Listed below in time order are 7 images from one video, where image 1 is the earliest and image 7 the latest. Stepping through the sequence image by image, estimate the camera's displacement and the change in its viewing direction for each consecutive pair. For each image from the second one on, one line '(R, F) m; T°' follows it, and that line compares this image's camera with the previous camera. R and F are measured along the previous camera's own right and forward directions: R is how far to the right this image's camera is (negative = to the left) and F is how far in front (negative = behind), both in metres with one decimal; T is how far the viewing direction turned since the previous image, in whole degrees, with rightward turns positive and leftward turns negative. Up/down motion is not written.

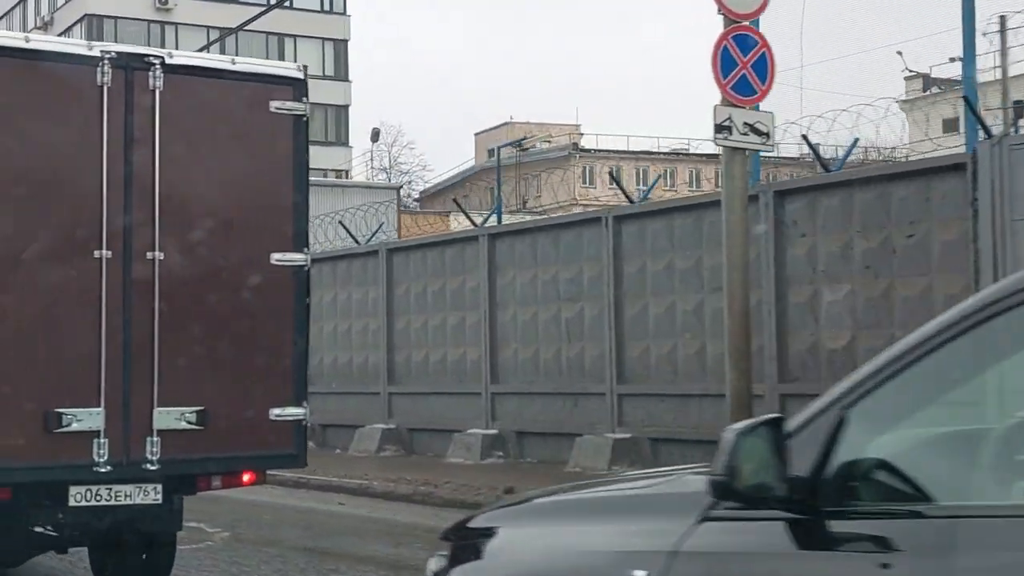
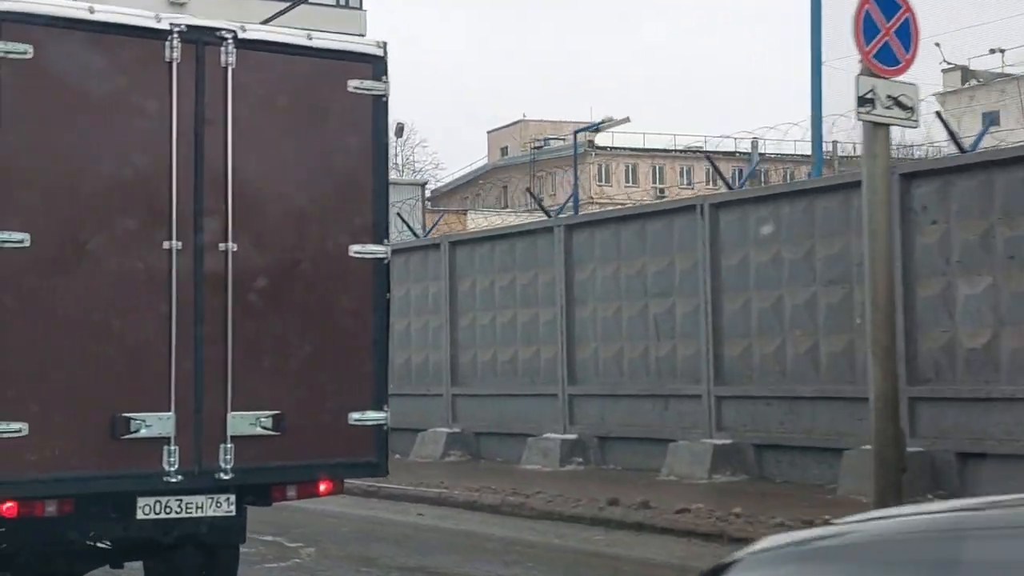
(-0.6, +0.5) m; -1°
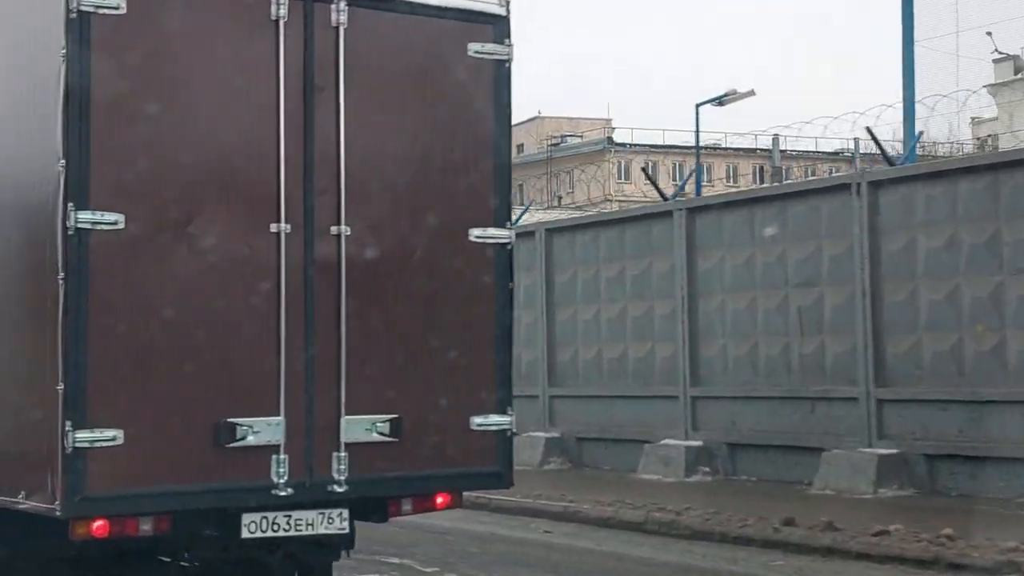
(-0.9, +0.7) m; -1°
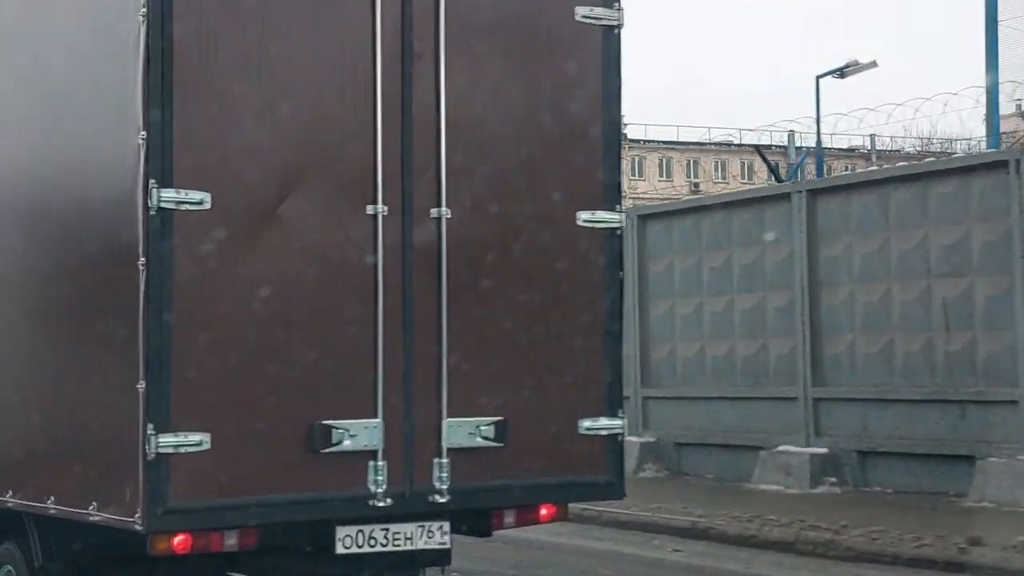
(-0.5, +0.6) m; -2°
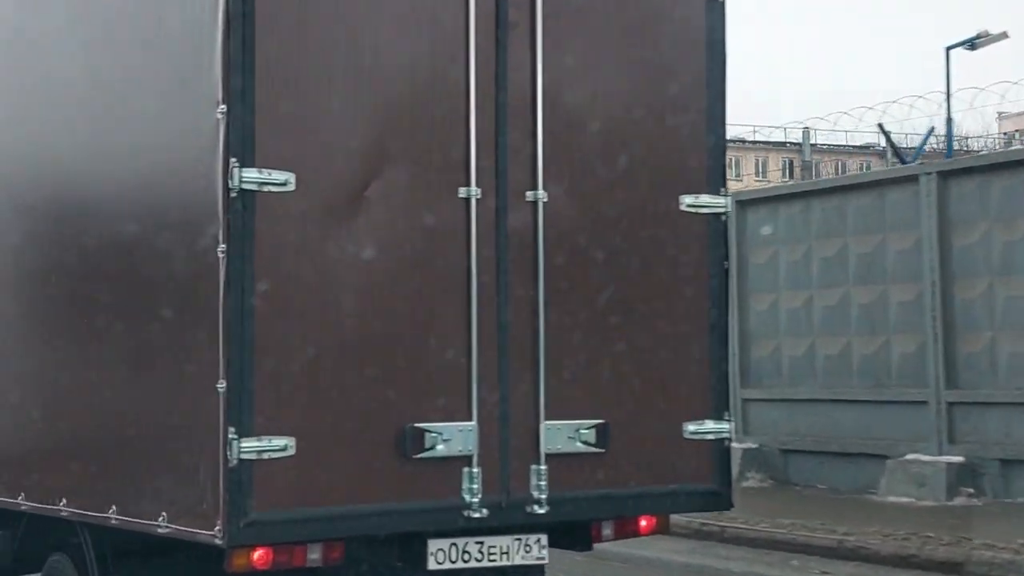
(-0.5, +0.4) m; -1°
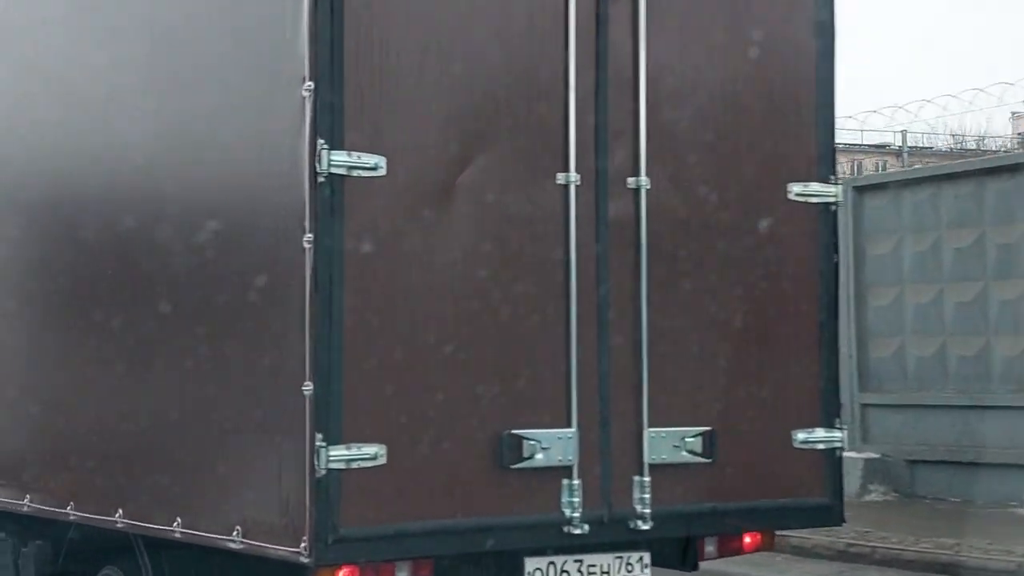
(-0.4, +0.3) m; -1°
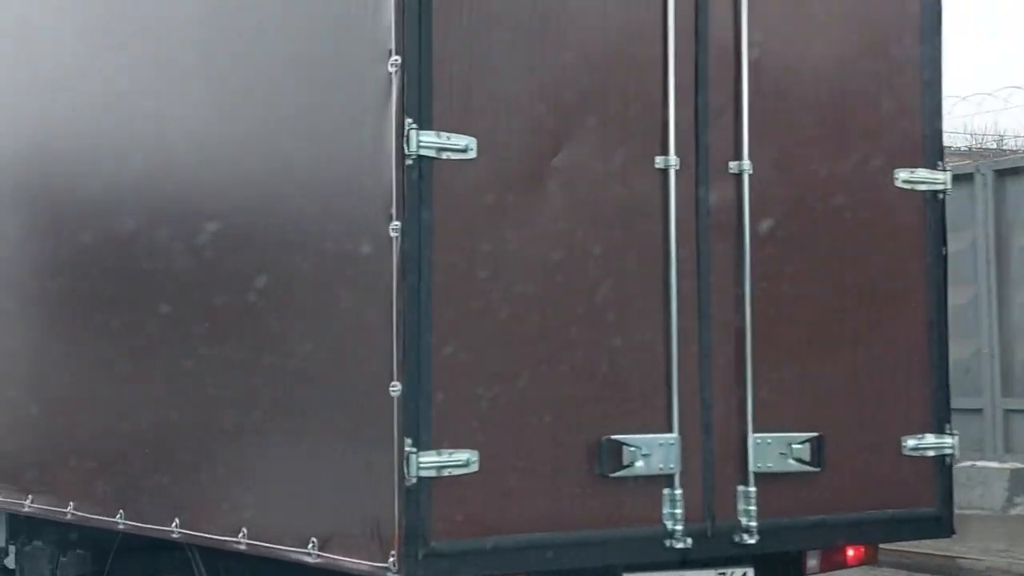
(-0.4, +0.3) m; -1°
